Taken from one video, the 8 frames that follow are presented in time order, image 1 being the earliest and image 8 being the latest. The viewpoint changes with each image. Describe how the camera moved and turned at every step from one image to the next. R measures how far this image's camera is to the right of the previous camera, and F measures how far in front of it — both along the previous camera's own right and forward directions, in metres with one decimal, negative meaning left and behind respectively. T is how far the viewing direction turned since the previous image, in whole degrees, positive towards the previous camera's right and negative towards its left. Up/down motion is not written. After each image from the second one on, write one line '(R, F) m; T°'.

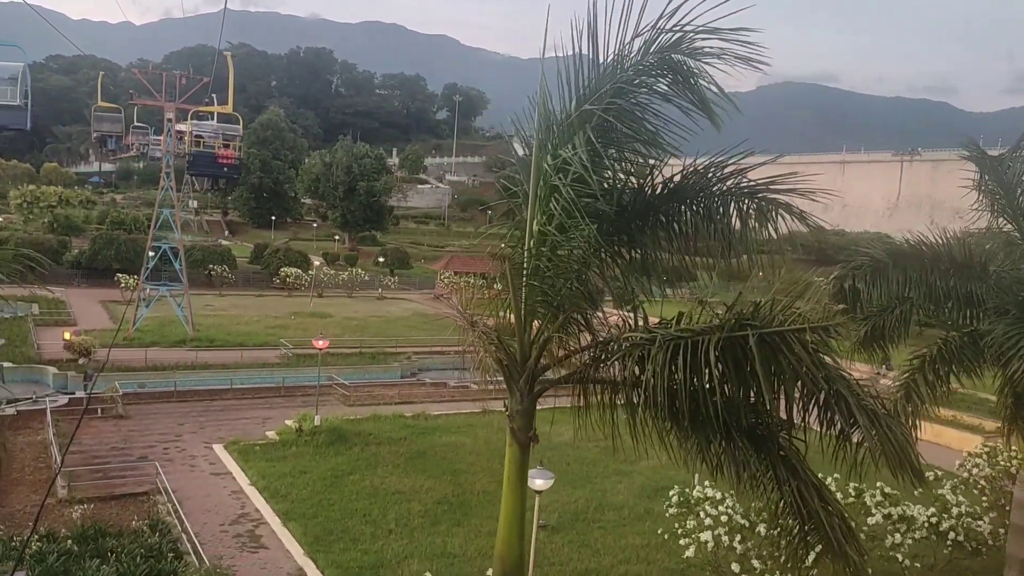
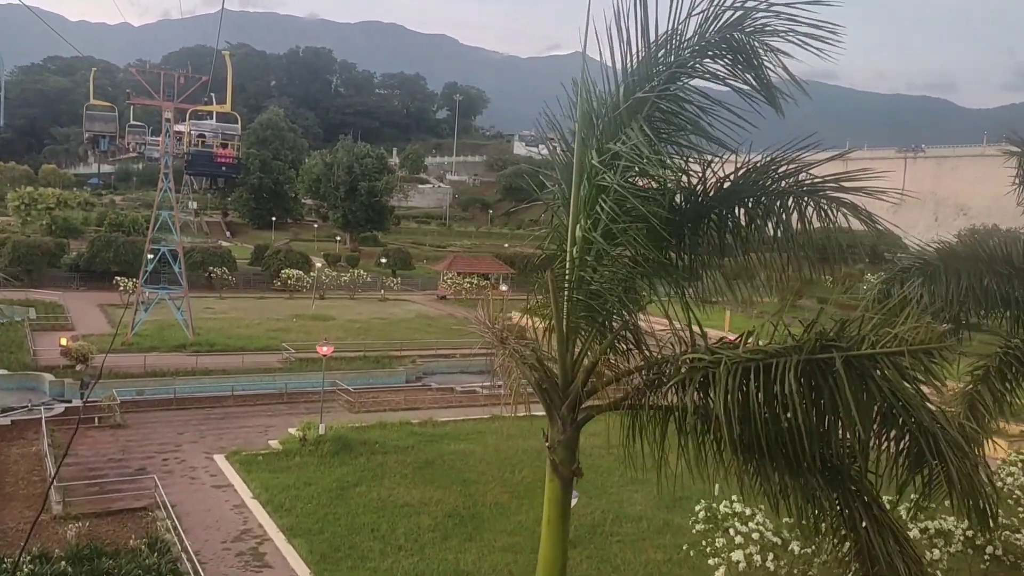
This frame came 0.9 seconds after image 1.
(-0.2, +0.5) m; 0°
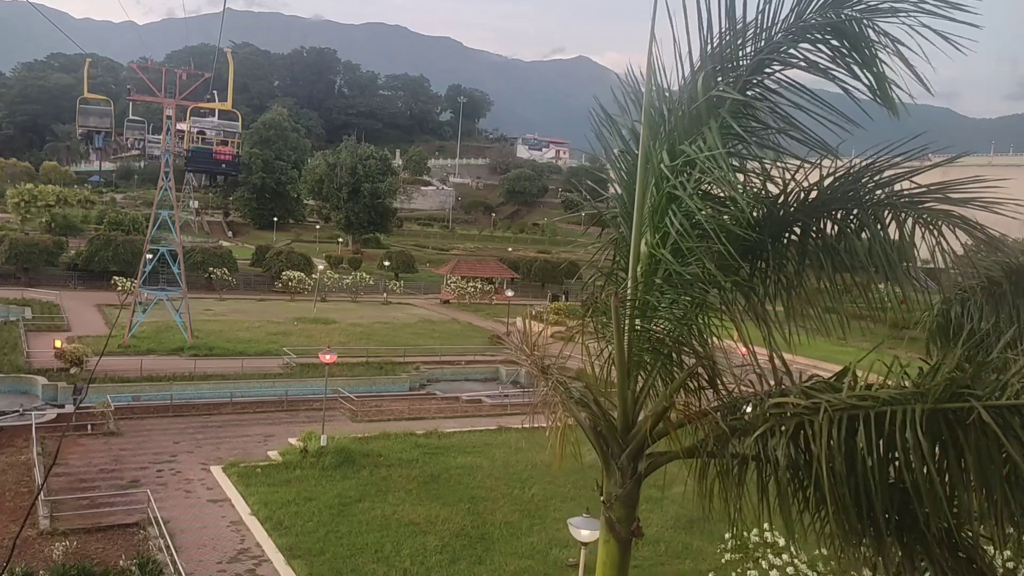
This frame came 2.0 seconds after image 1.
(-0.2, +0.5) m; 0°
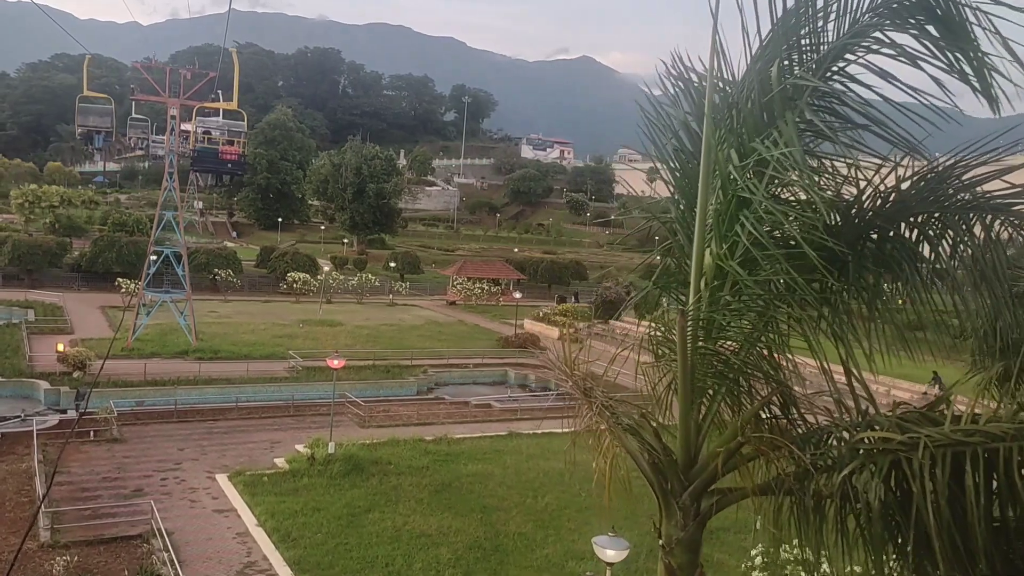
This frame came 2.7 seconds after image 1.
(-0.1, +0.3) m; 0°
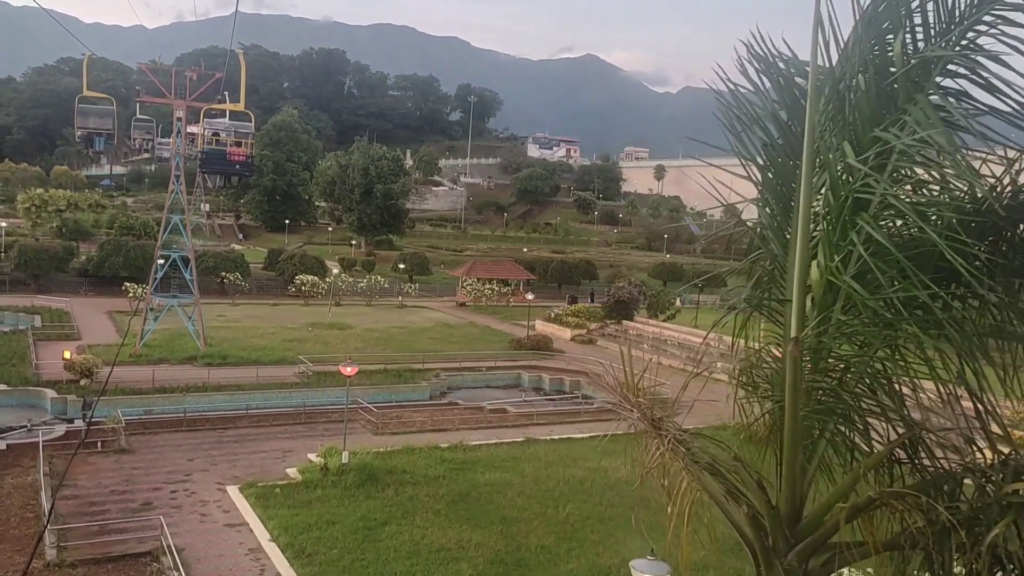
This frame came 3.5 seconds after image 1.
(-0.2, +0.4) m; 0°
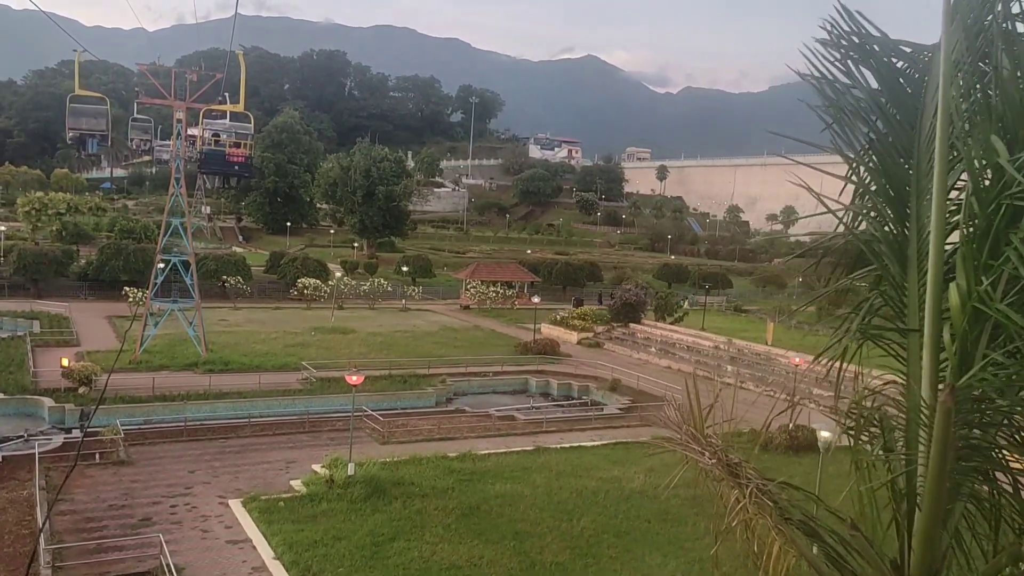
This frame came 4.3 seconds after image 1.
(-0.2, +0.4) m; 0°
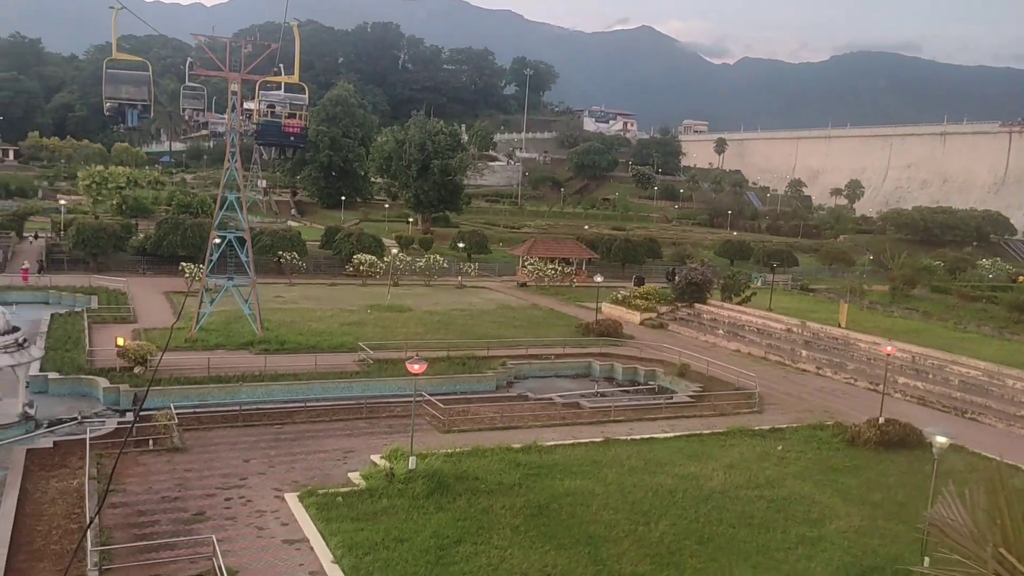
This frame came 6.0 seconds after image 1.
(-0.3, +0.9) m; -4°
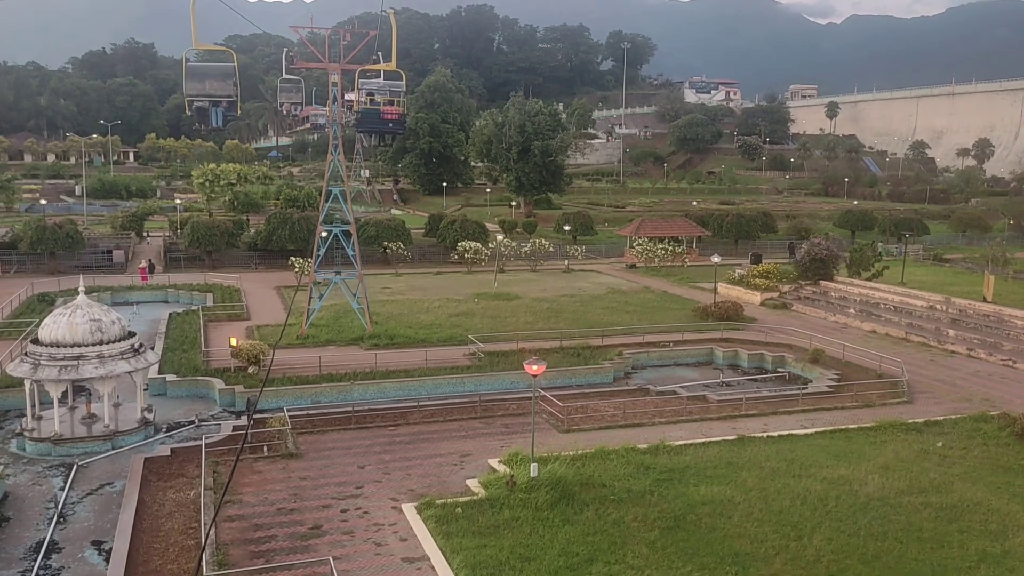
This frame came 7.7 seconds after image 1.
(-0.3, +0.9) m; -8°
